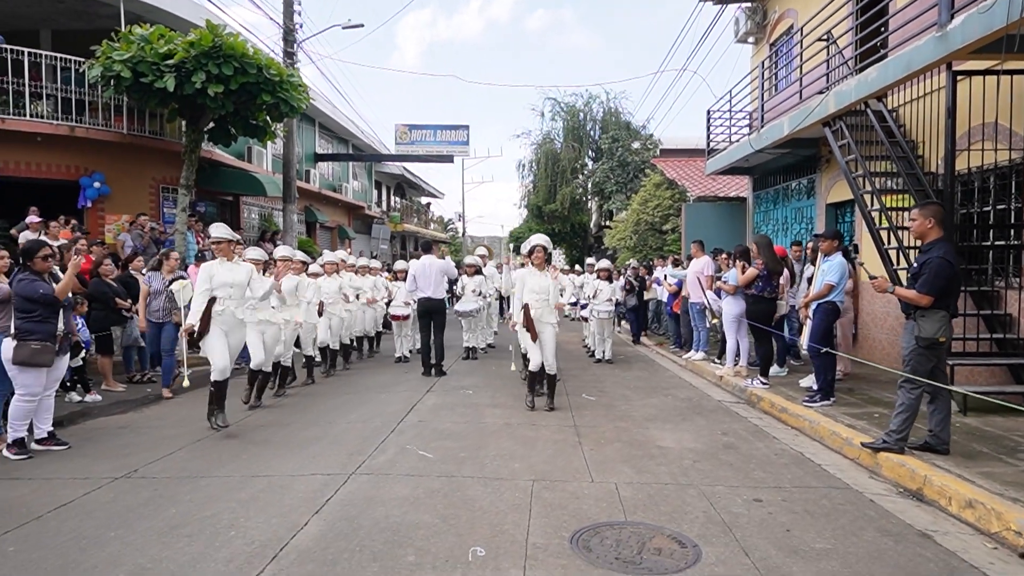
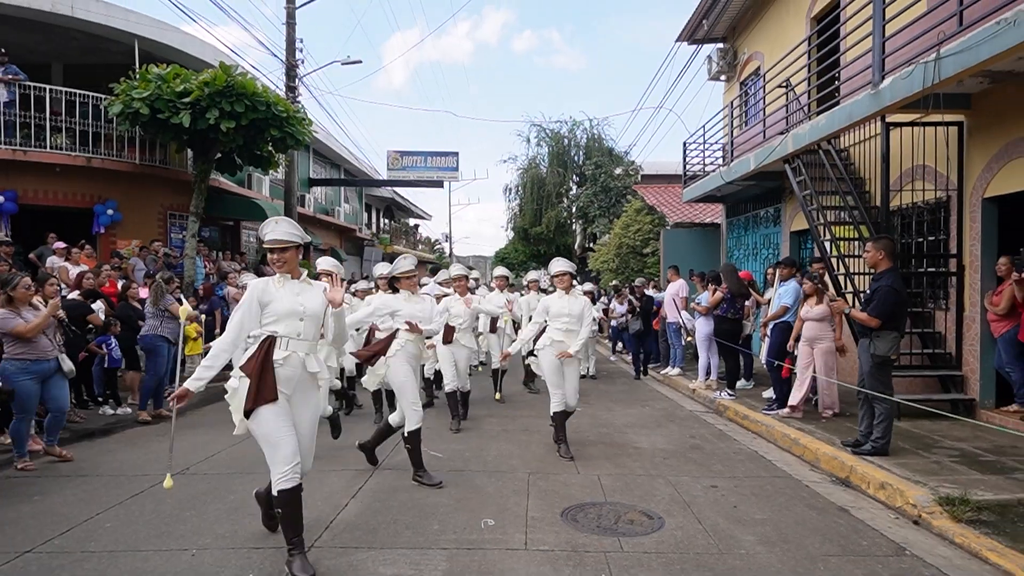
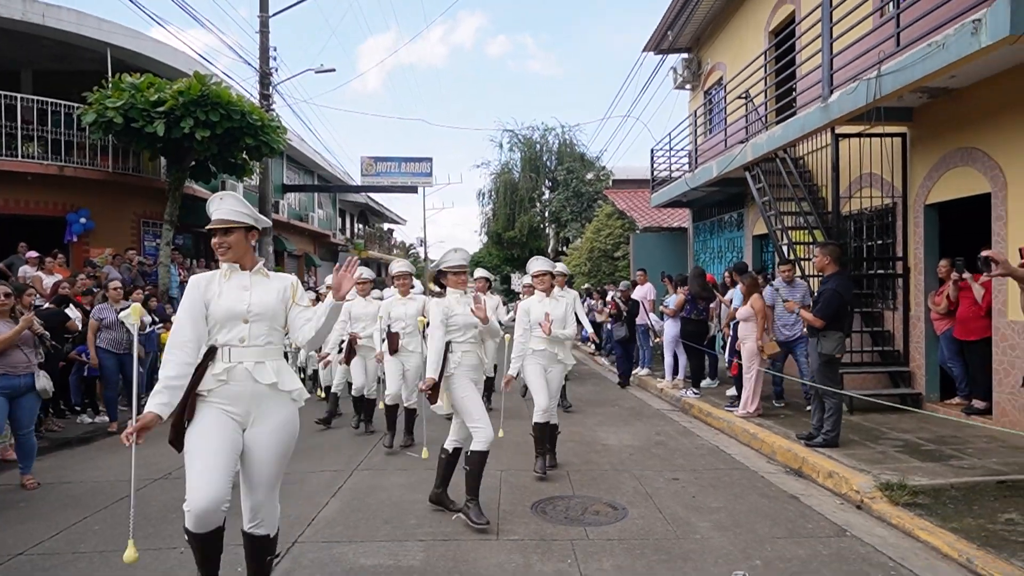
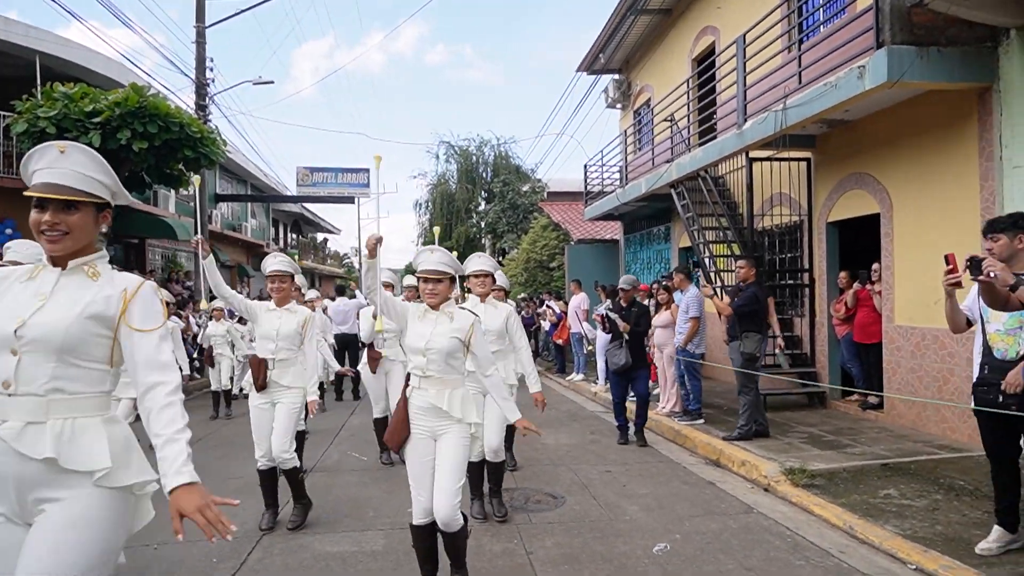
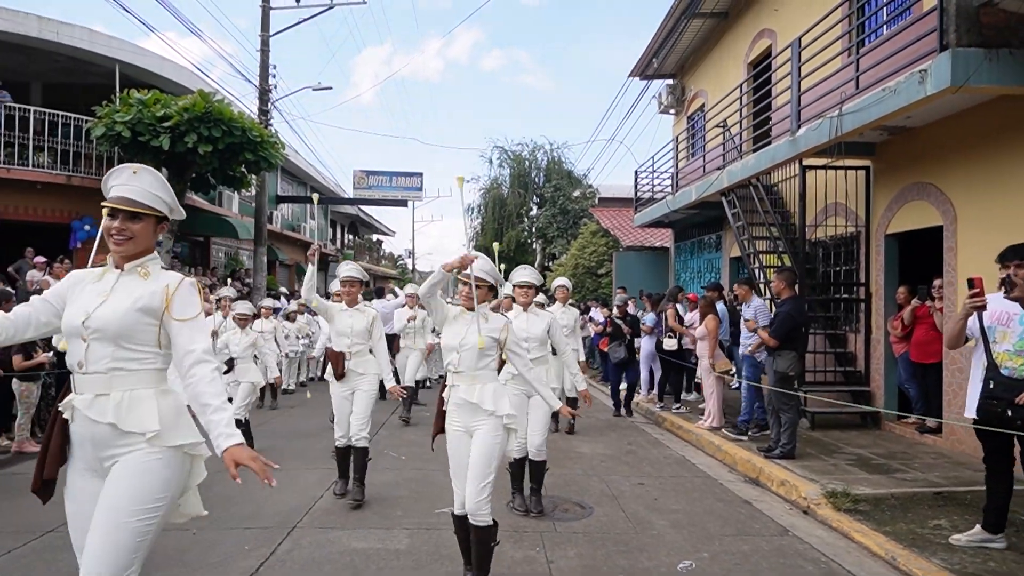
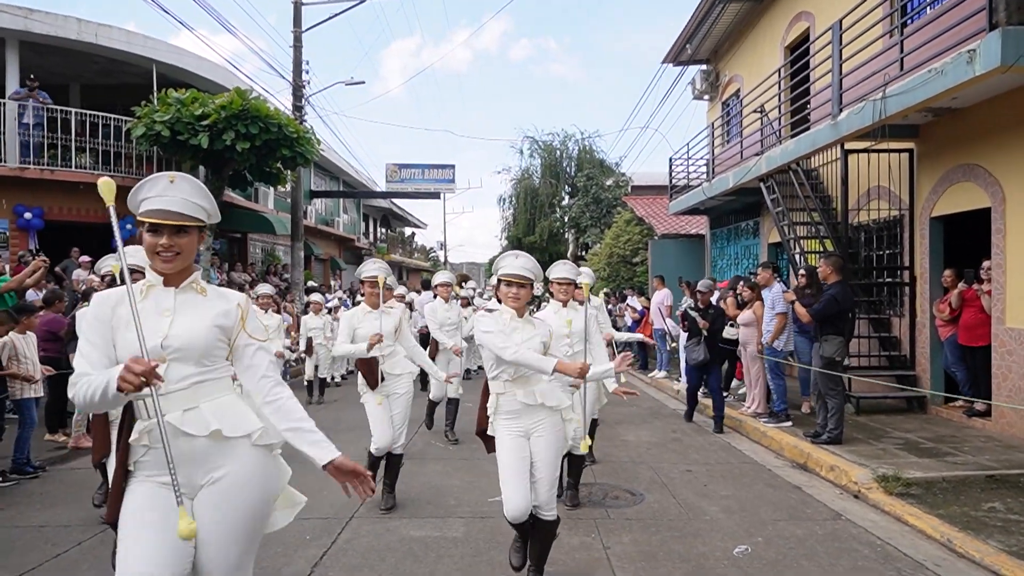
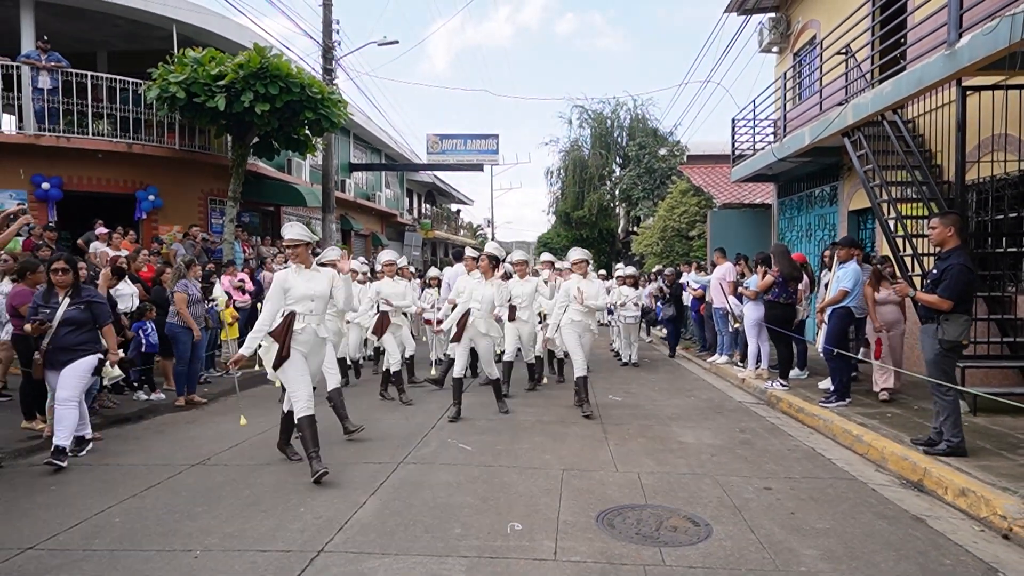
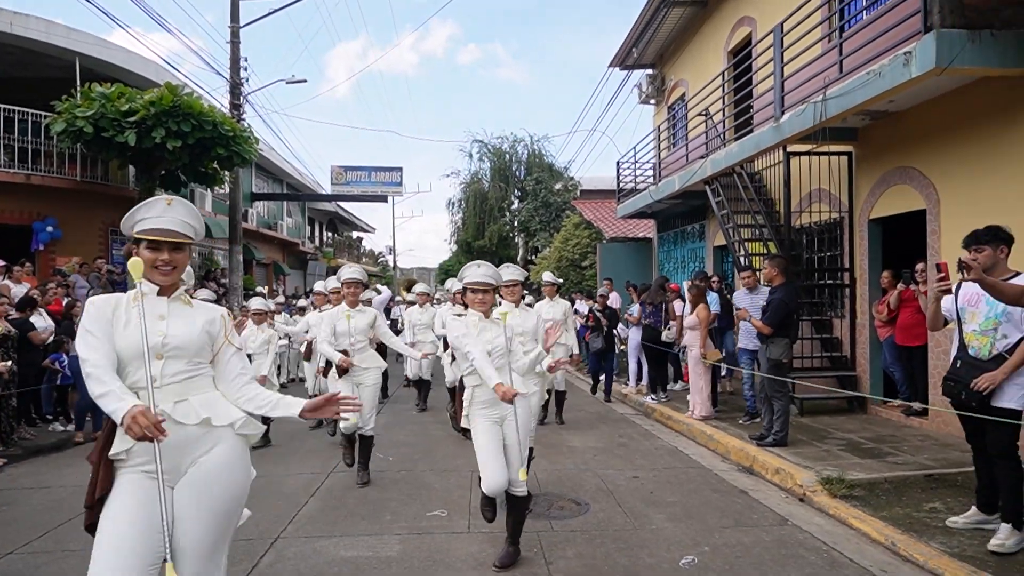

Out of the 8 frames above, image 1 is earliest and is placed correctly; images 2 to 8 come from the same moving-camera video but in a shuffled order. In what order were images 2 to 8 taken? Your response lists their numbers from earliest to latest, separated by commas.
7, 2, 3, 8, 5, 6, 4
